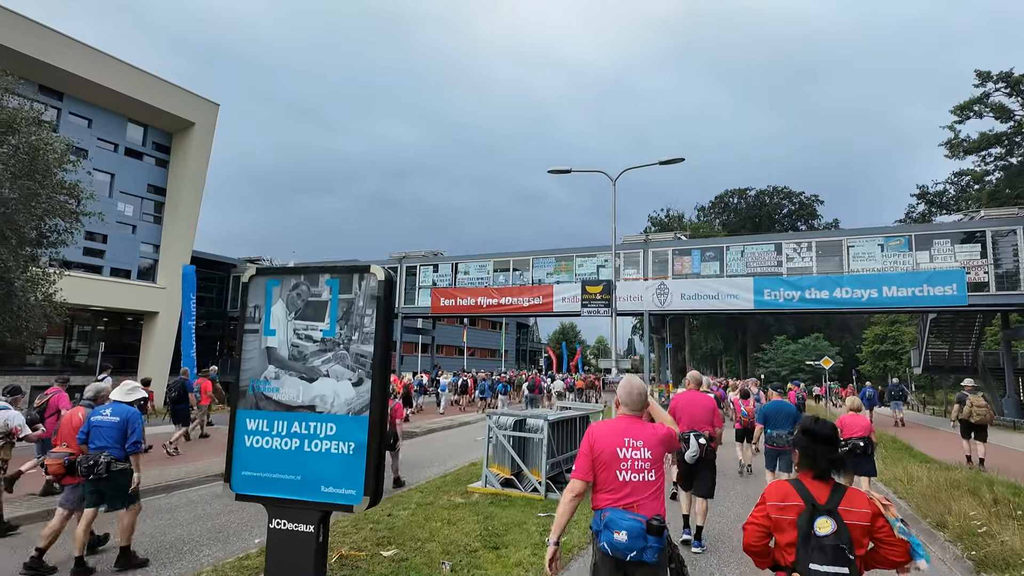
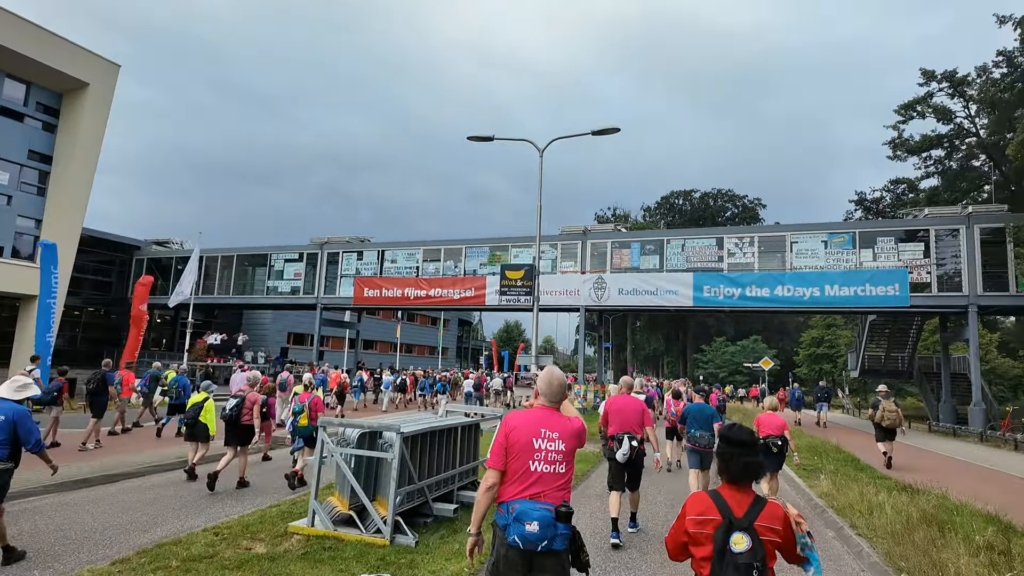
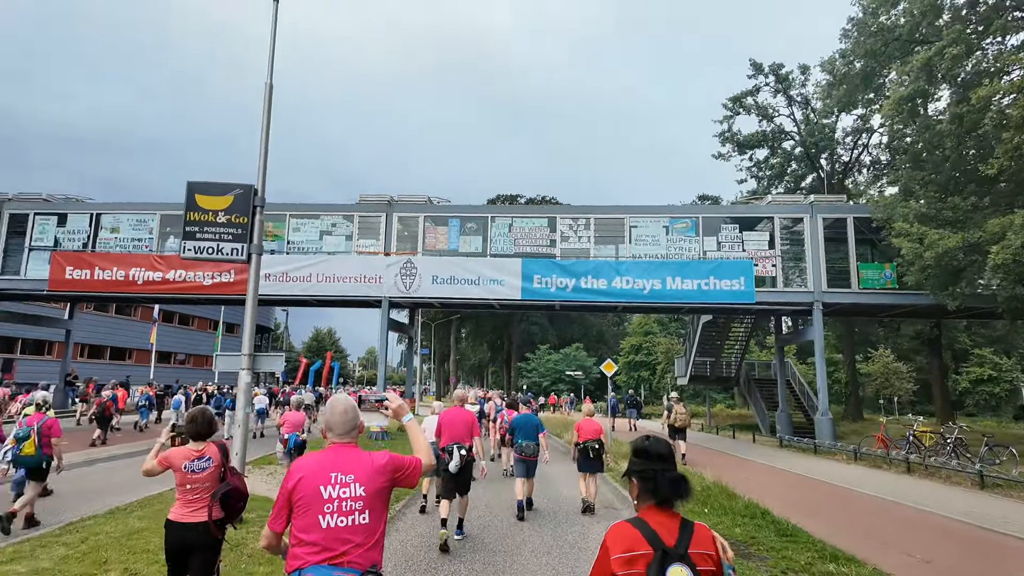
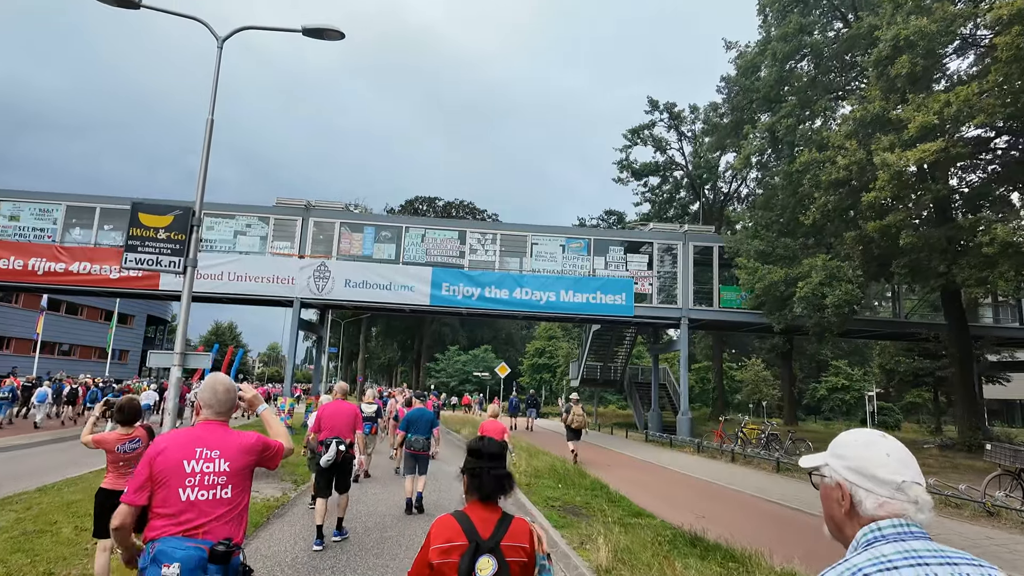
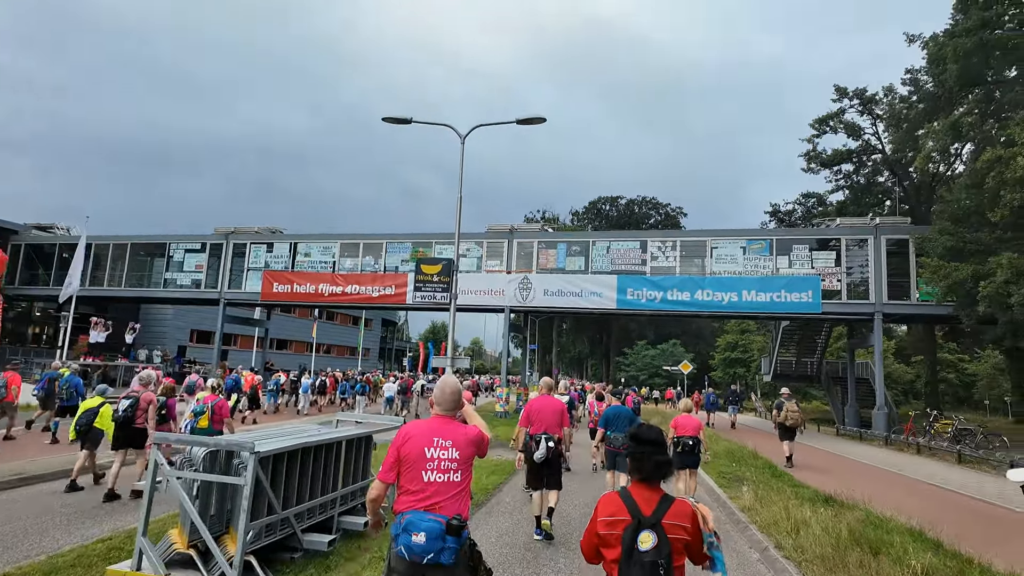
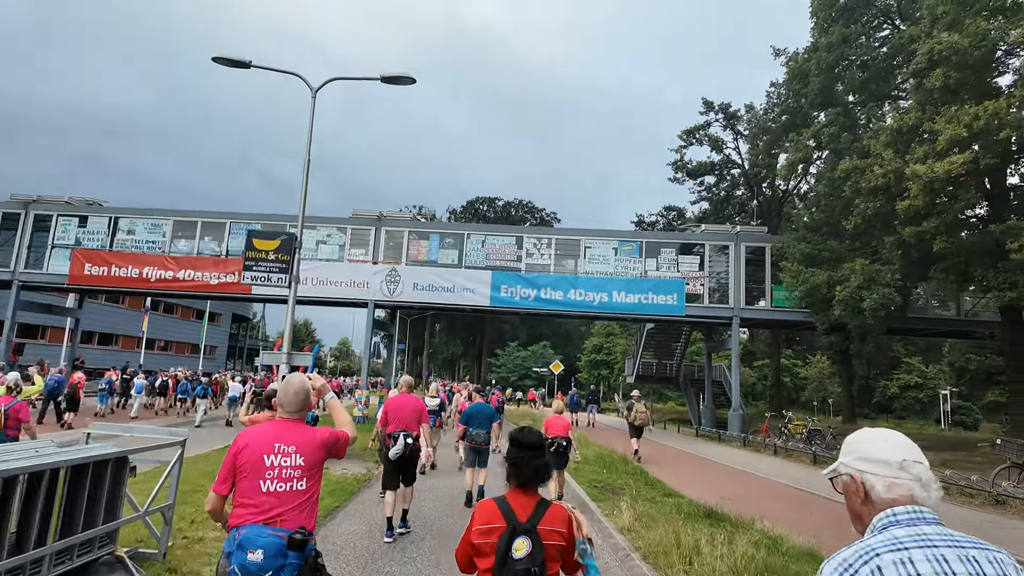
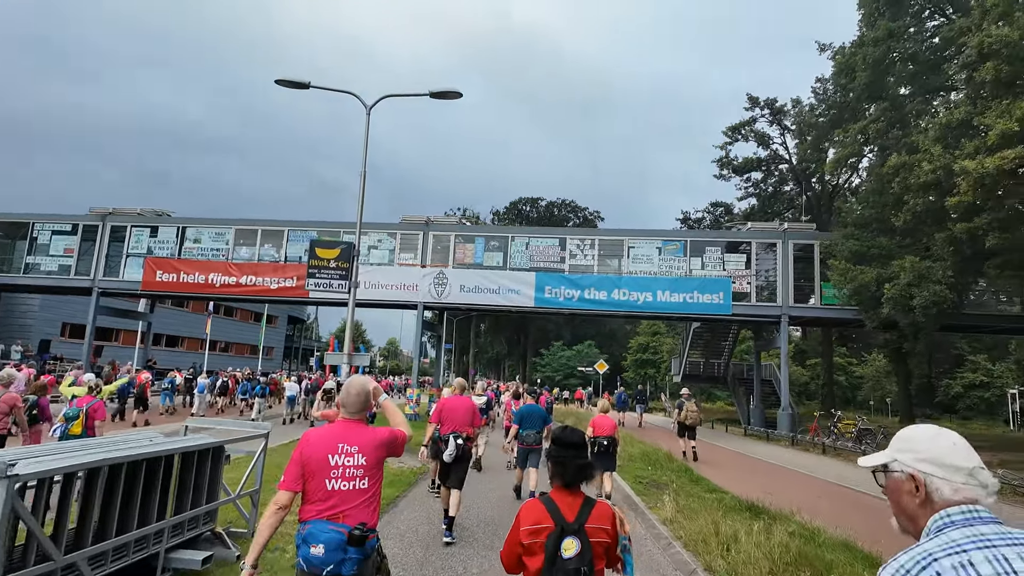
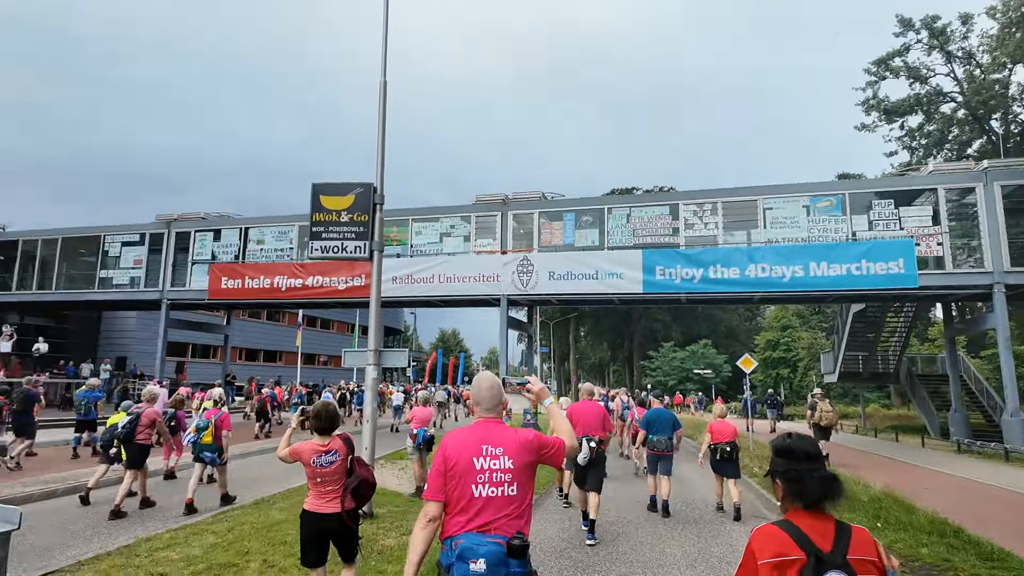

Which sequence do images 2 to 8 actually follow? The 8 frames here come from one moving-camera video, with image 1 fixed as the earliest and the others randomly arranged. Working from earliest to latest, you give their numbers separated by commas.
2, 5, 7, 6, 4, 3, 8
